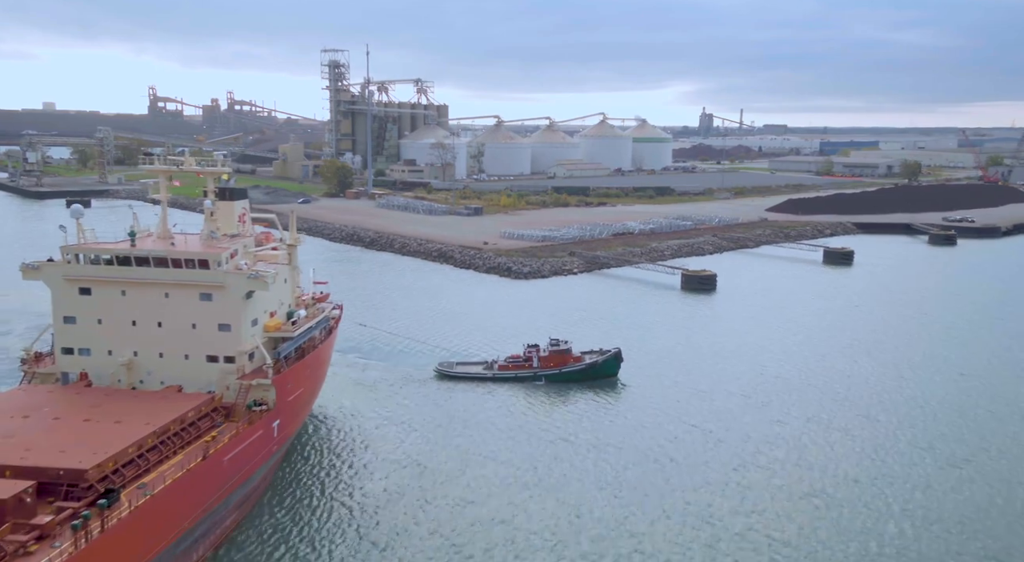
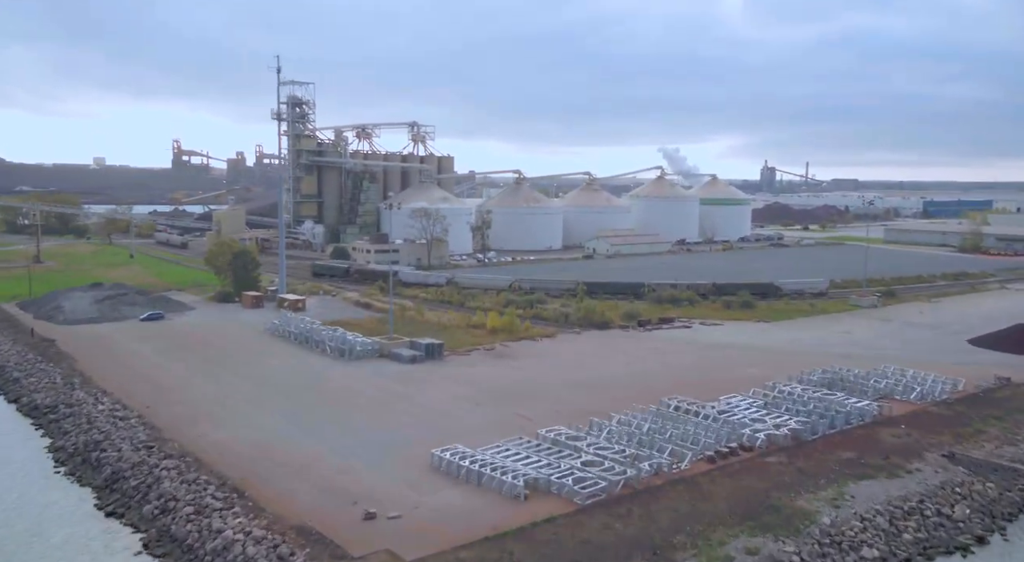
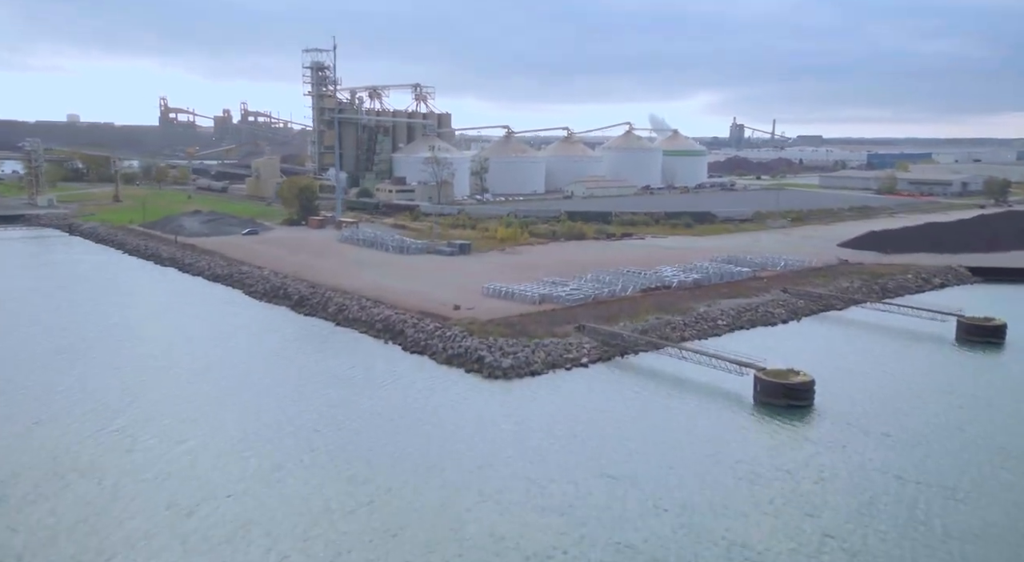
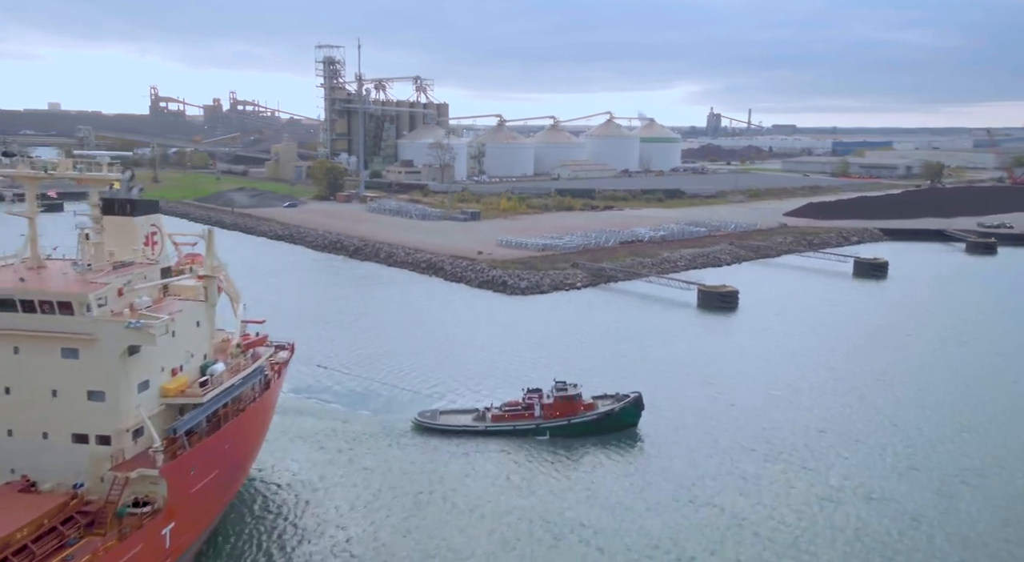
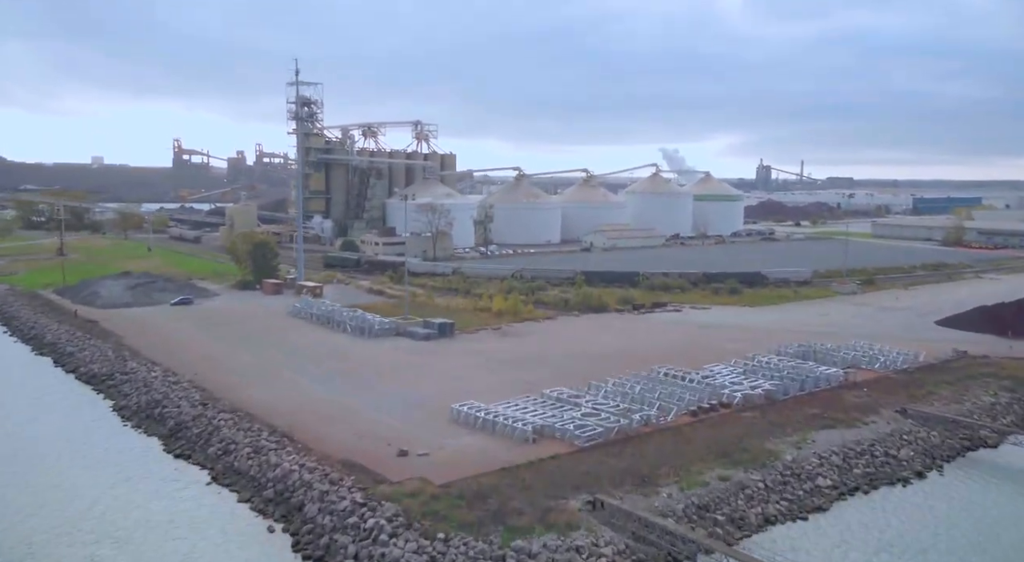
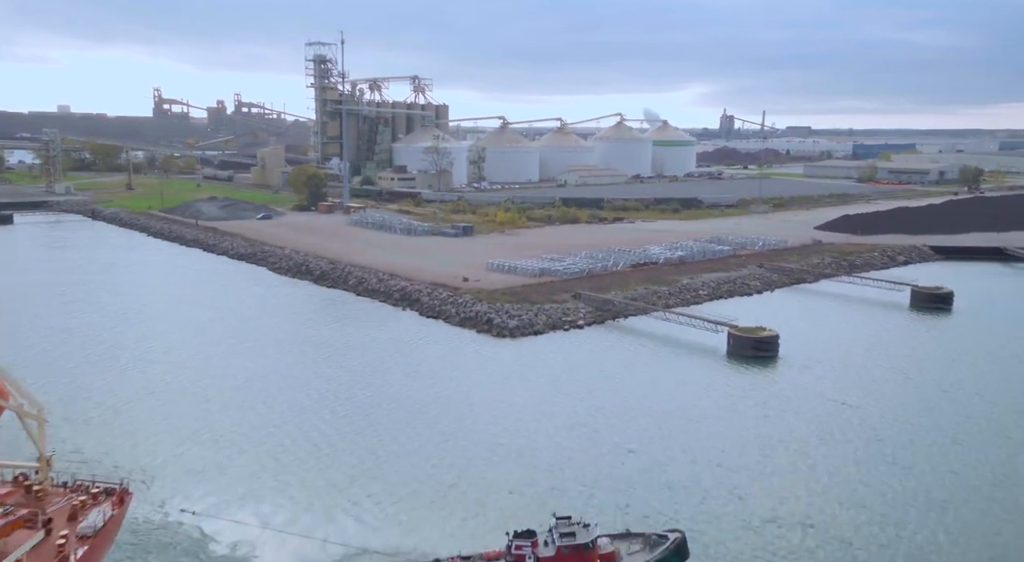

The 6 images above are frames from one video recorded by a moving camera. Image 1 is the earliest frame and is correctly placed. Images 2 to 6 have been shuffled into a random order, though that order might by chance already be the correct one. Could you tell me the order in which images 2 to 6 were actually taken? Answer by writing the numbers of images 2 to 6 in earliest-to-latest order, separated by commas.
4, 6, 3, 5, 2
